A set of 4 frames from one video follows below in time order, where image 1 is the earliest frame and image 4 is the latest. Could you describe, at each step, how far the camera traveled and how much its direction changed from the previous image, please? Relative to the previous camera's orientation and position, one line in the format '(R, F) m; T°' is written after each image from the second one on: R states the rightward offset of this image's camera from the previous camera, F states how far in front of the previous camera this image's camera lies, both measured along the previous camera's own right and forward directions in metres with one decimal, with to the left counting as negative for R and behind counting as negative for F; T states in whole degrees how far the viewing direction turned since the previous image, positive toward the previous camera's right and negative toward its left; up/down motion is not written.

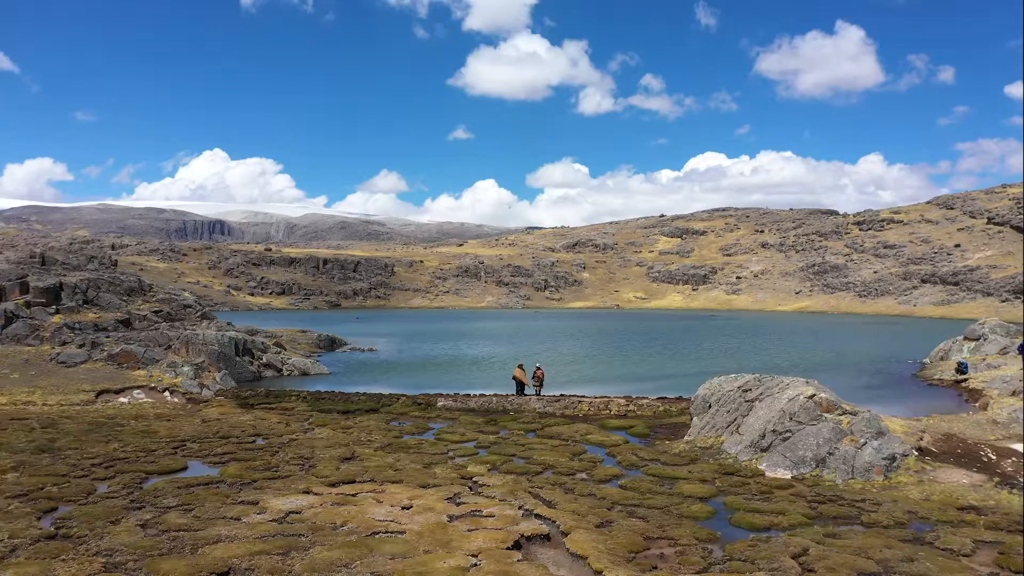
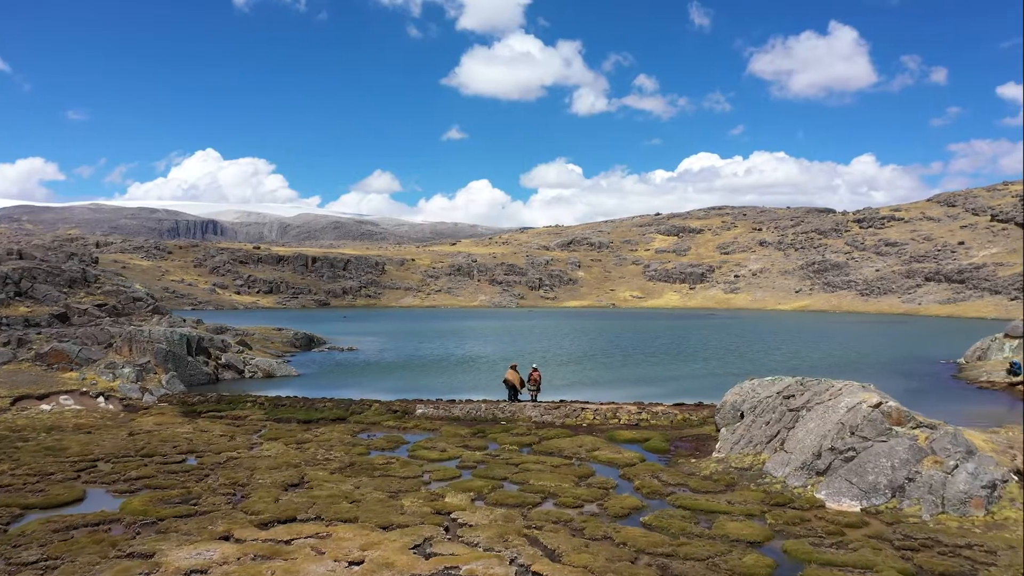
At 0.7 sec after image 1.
(+0.2, +10.4) m; +1°
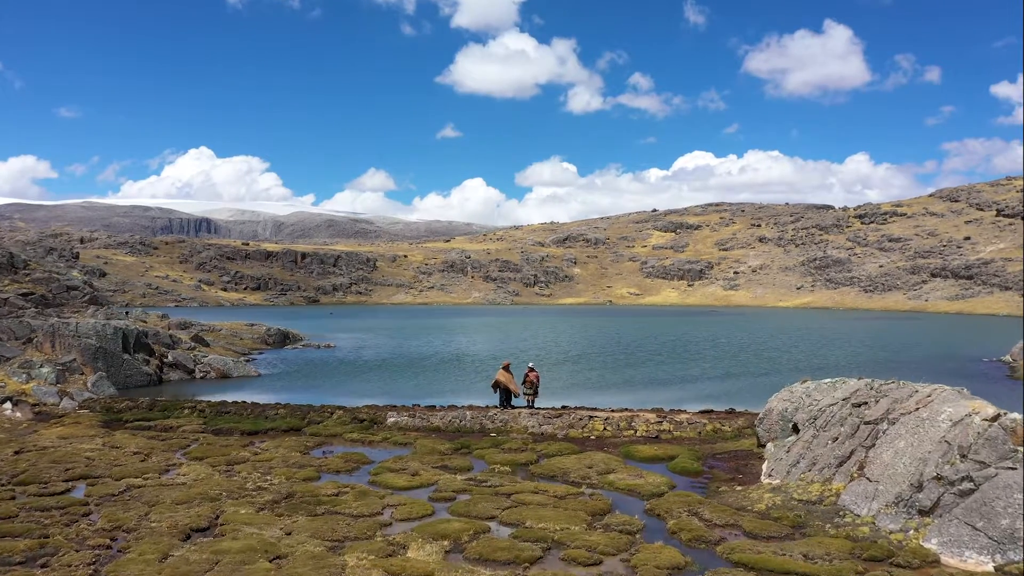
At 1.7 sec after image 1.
(+0.2, +10.7) m; 0°
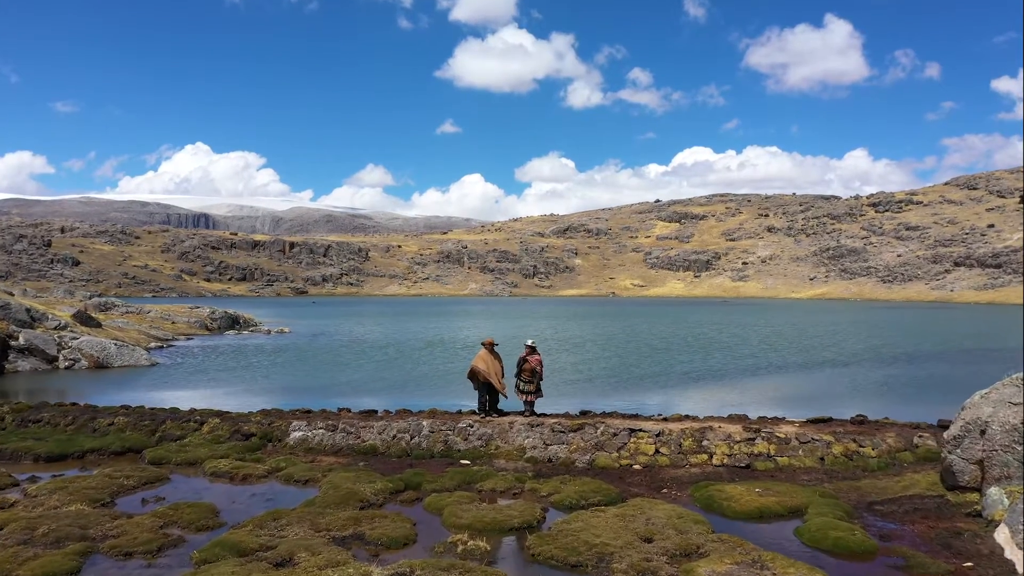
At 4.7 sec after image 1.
(+0.6, +19.8) m; 0°
